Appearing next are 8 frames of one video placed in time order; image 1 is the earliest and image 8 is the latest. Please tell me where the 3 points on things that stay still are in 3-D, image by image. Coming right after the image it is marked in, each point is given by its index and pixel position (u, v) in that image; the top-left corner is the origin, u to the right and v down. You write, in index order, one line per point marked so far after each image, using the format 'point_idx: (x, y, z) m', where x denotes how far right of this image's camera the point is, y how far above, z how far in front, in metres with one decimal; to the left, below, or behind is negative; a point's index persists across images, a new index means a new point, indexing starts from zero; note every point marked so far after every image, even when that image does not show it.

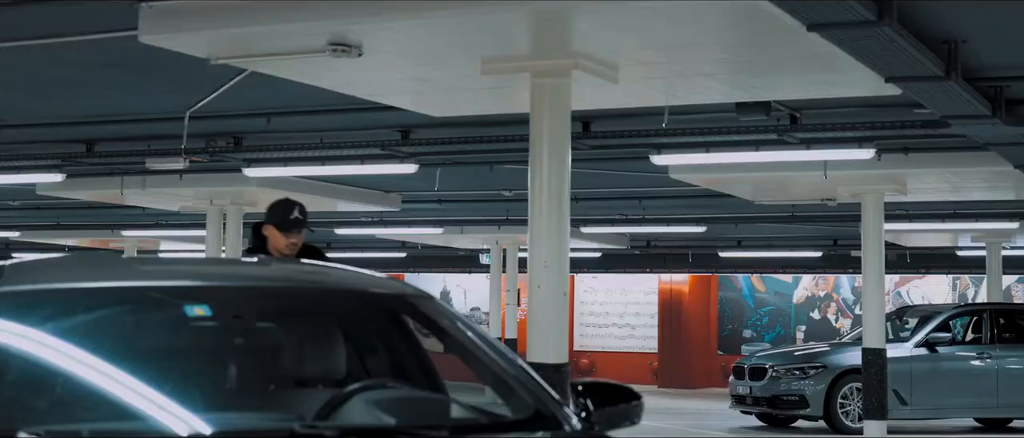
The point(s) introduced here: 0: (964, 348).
0: (+4.7, -1.4, +17.2) m
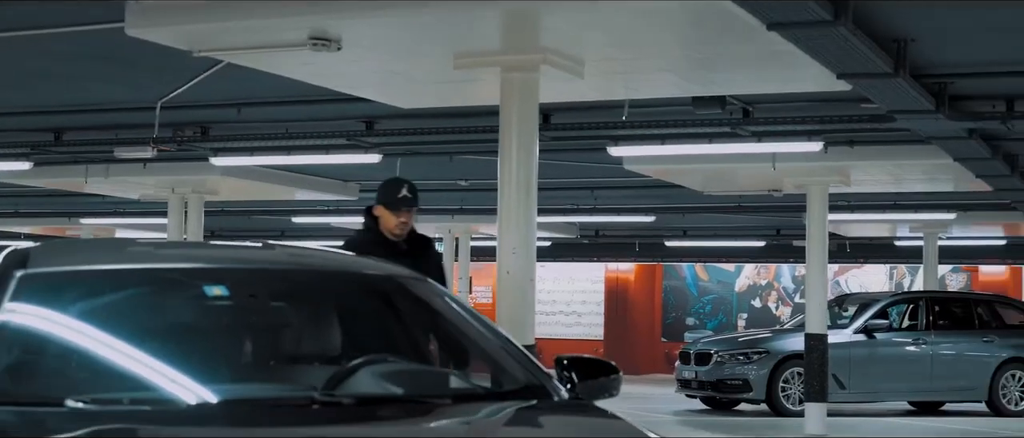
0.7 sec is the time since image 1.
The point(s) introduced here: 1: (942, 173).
0: (+4.2, -1.3, +17.7) m
1: (+4.1, +0.4, +15.6) m
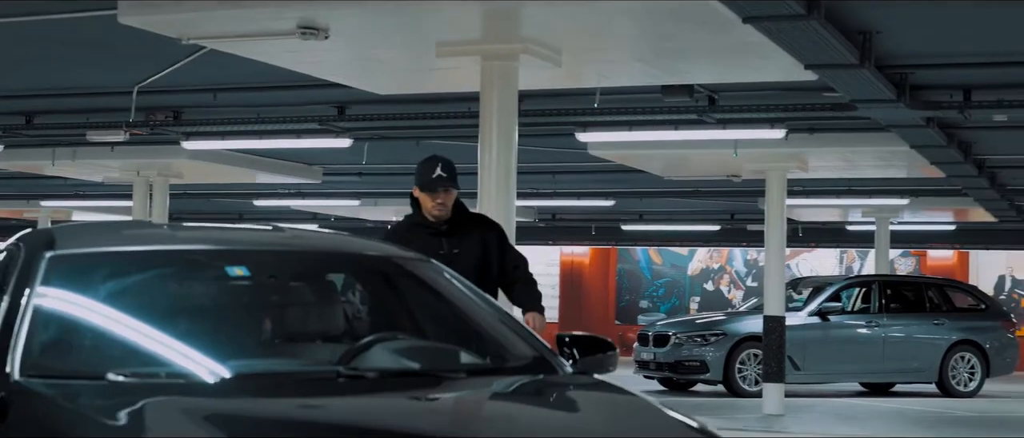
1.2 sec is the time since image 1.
0: (+3.8, -1.1, +18.1) m
1: (+3.8, +0.6, +15.9) m
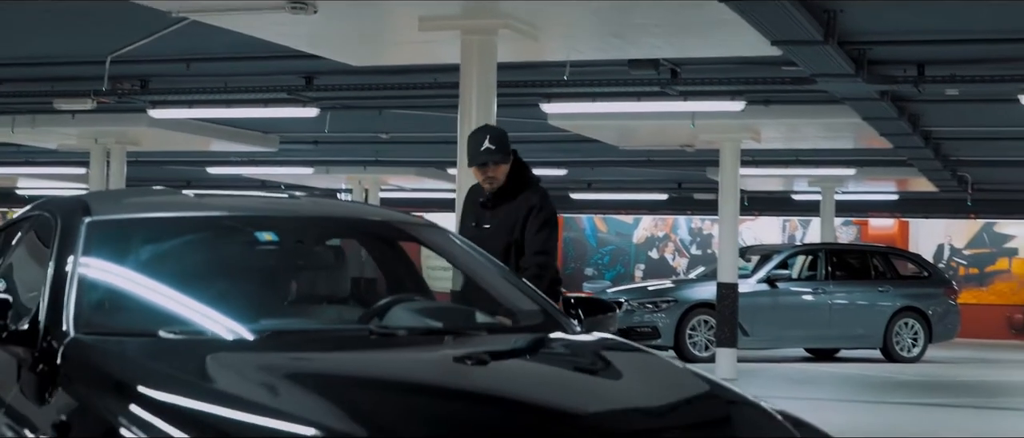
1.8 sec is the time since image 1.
0: (+3.3, -0.7, +18.5) m
1: (+3.4, +0.9, +16.3) m
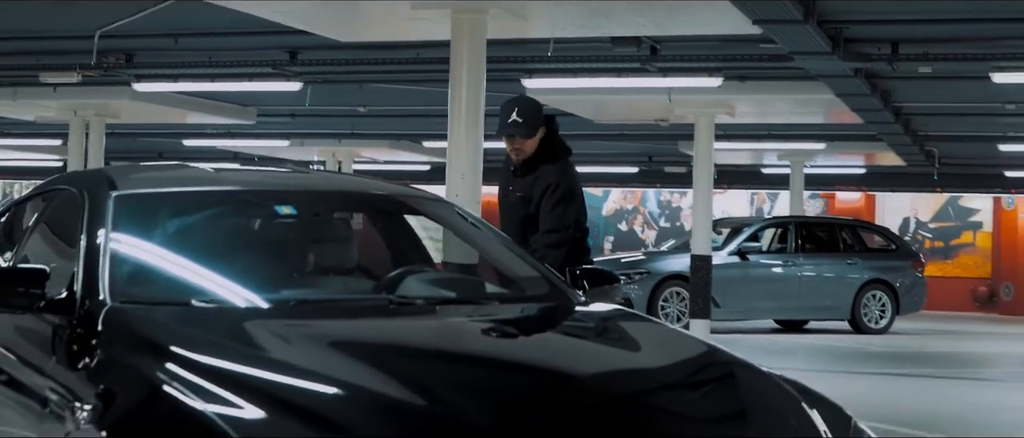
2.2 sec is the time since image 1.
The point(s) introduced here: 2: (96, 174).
0: (+3.0, -0.4, +18.8) m
1: (+3.1, +1.1, +16.6) m
2: (-1.3, +0.1, +5.2) m
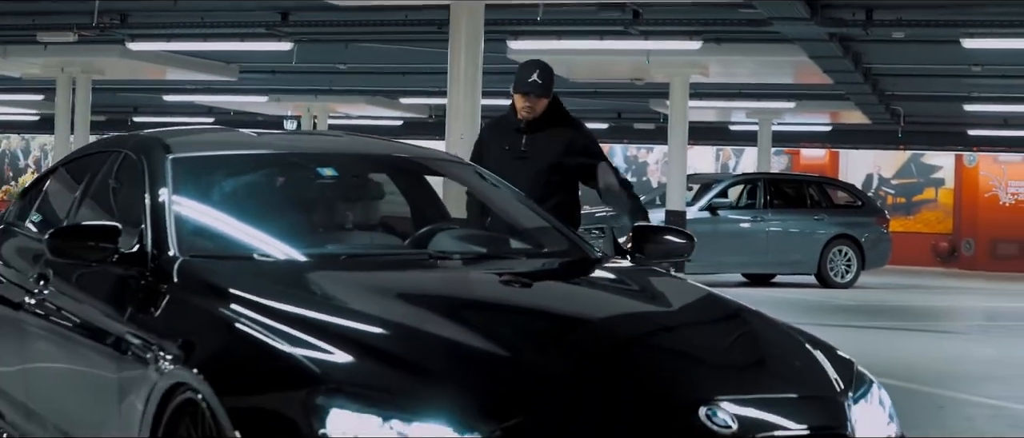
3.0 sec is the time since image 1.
0: (+2.7, +0.1, +19.3) m
1: (+2.9, +1.6, +17.1) m
2: (-1.2, +0.3, +5.6) m
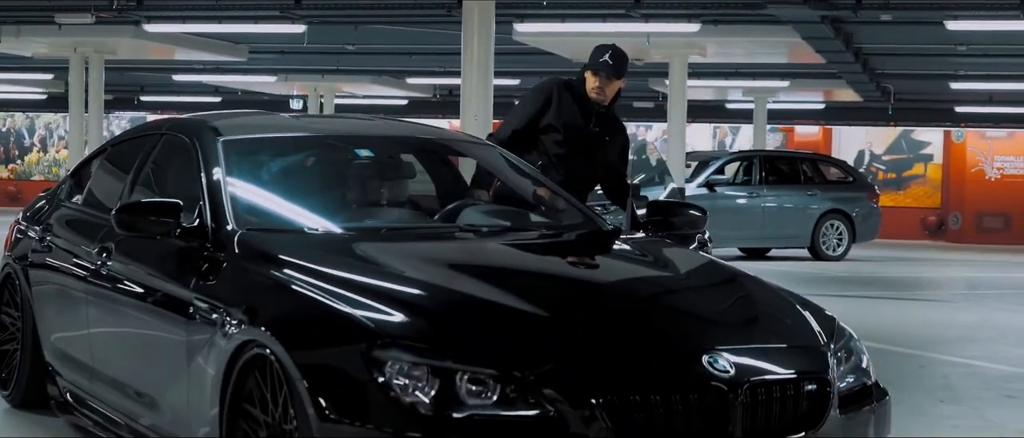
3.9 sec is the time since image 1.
0: (+2.7, +0.4, +19.9) m
1: (+2.9, +1.9, +17.6) m
2: (-1.2, +0.4, +6.2) m
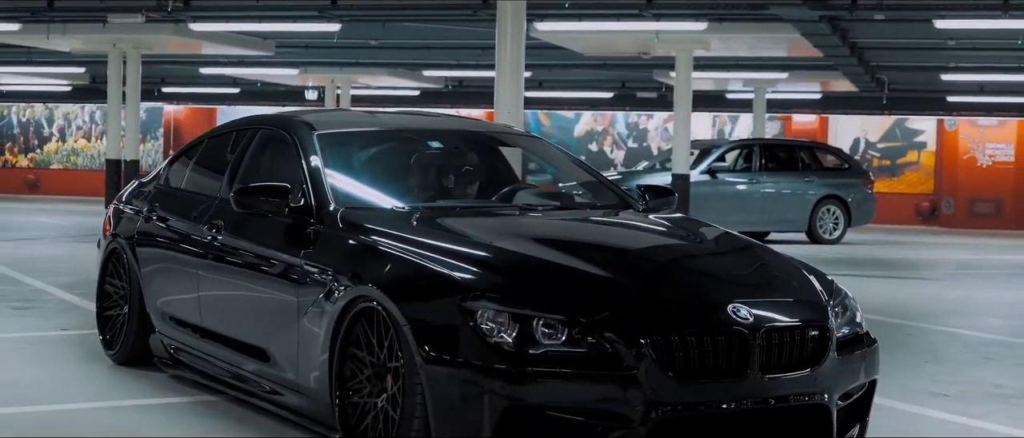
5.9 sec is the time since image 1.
0: (+2.9, +0.6, +21.0) m
1: (+3.1, +2.0, +18.7) m
2: (-1.0, +0.4, +7.2) m
